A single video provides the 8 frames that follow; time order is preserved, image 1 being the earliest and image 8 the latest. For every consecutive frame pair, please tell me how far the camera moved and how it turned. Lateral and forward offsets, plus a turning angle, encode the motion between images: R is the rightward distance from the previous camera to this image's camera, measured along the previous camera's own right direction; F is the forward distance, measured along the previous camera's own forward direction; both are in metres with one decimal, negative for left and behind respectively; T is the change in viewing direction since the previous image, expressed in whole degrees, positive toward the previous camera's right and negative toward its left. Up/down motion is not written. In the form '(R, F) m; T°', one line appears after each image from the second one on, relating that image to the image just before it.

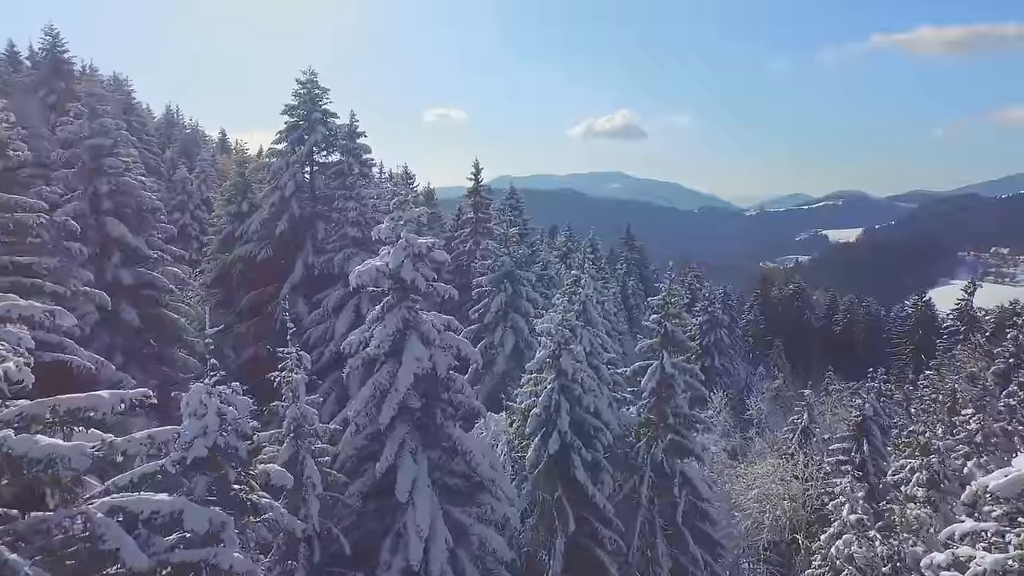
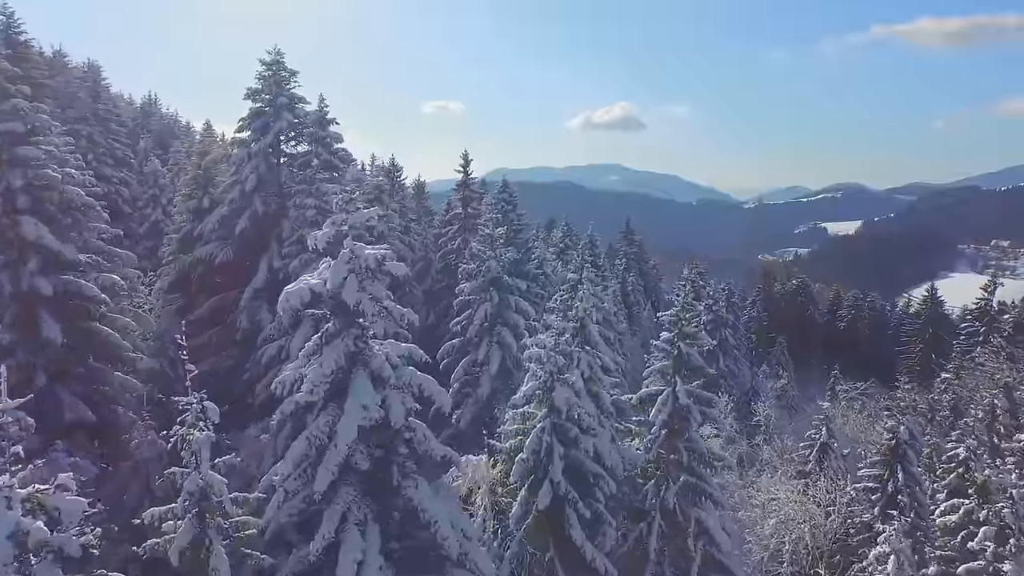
(+0.3, +2.7) m; 0°
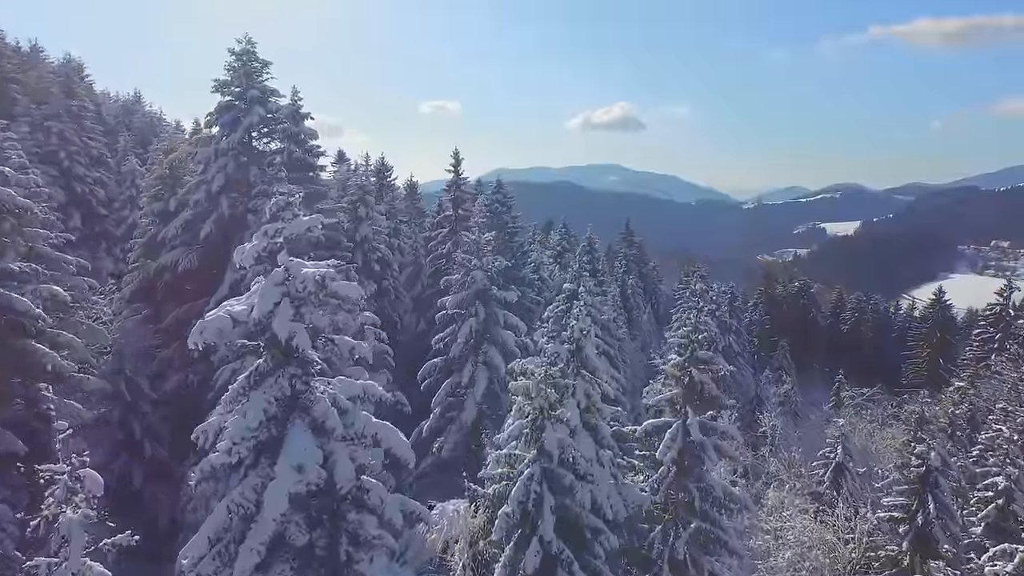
(+0.3, +1.9) m; 0°
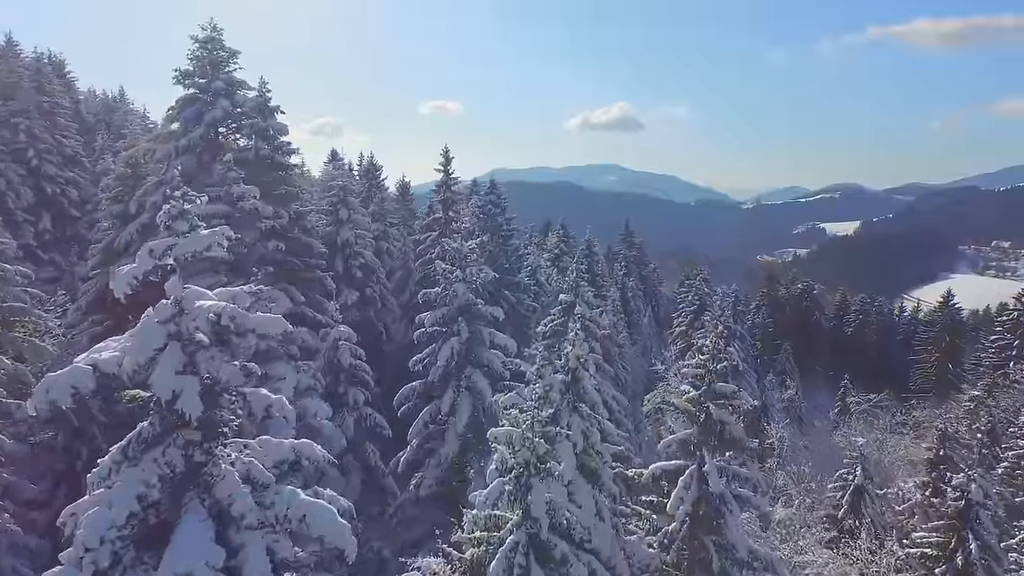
(+0.3, +1.9) m; 0°
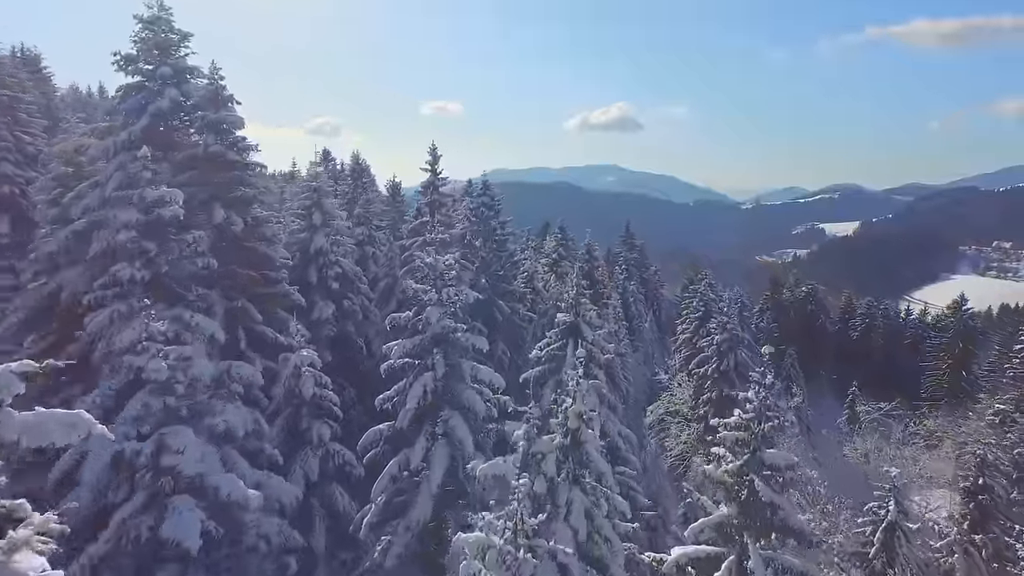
(+0.2, +2.5) m; 0°
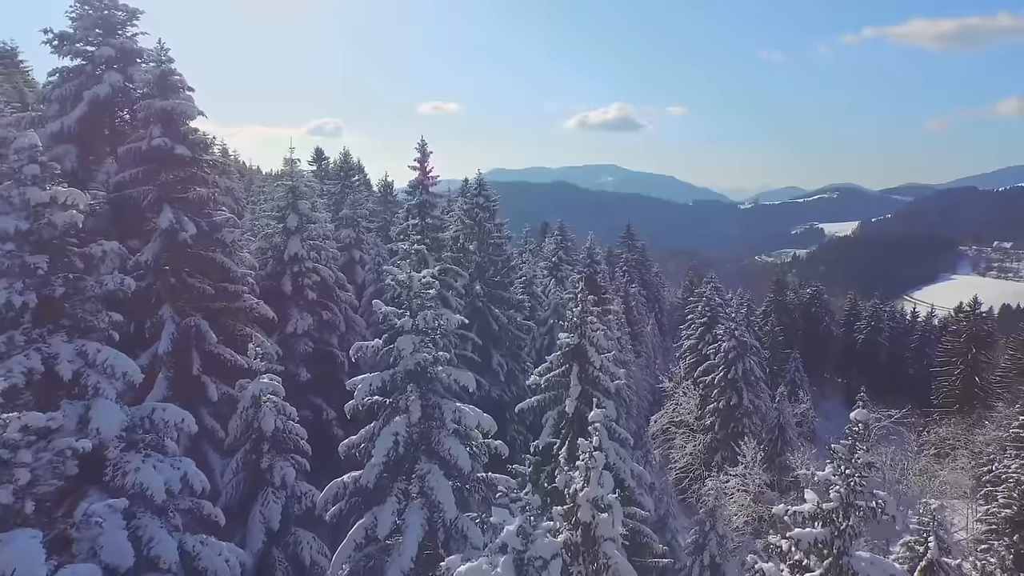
(+0.1, +2.2) m; 0°
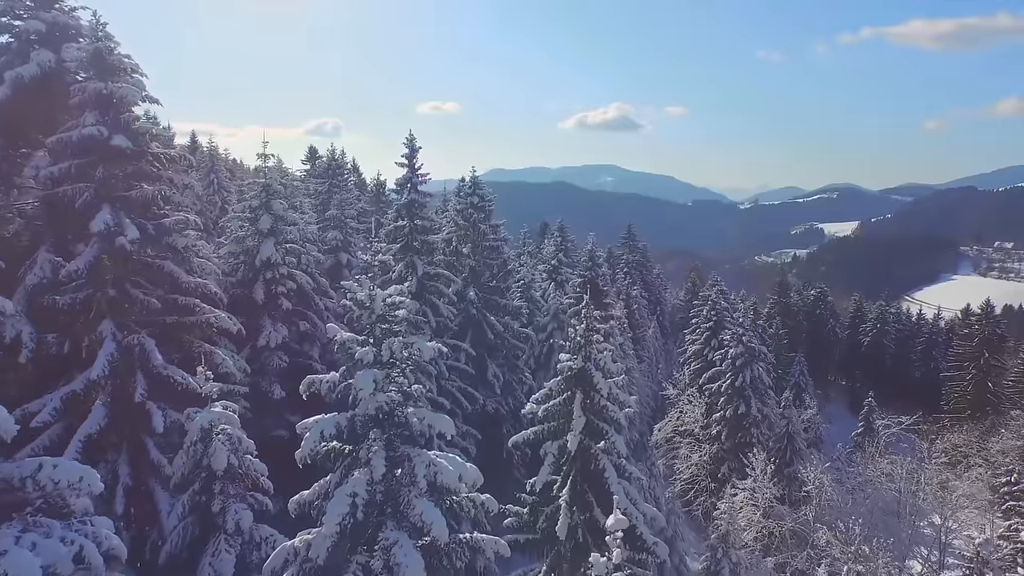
(+0.1, +1.9) m; 0°
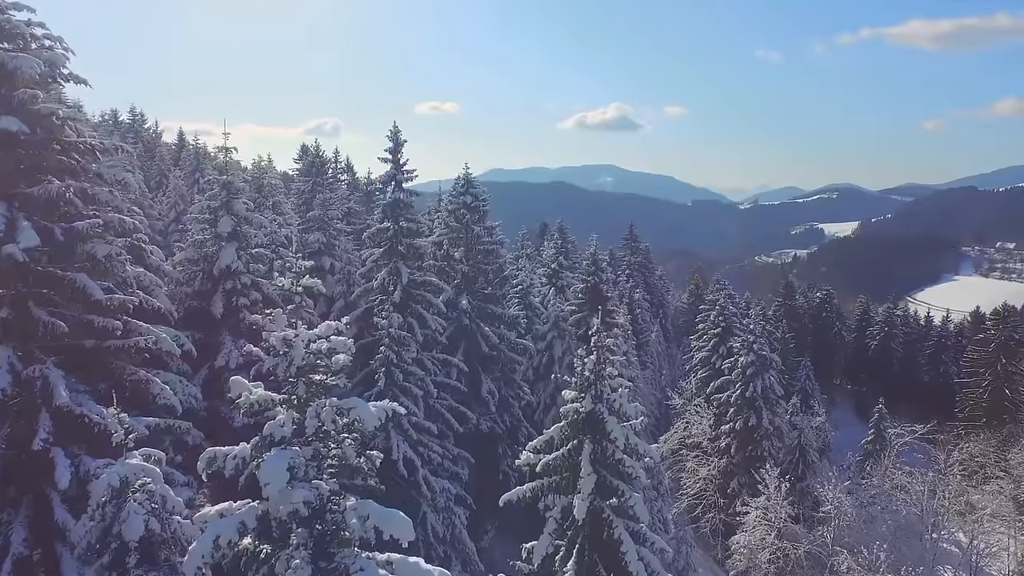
(+0.1, +2.3) m; 0°
